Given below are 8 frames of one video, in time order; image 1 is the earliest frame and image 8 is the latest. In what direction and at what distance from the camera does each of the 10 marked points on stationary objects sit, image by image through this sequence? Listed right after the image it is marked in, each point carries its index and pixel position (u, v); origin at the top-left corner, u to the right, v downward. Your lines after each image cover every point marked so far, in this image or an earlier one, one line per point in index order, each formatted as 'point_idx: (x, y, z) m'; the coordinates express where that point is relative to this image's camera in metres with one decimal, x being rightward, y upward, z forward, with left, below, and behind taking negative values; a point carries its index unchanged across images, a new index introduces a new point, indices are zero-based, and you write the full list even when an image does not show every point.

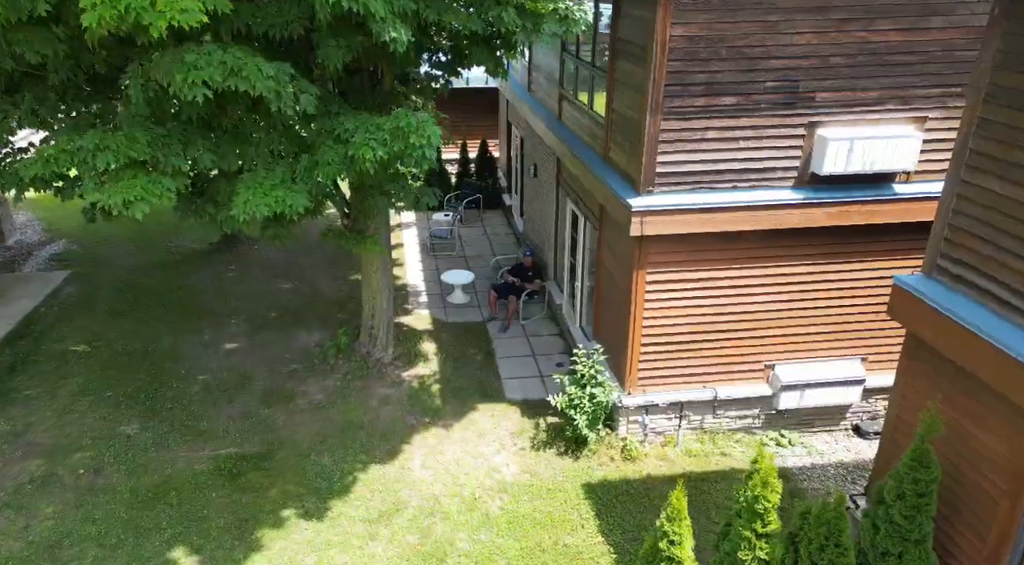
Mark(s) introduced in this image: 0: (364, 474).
0: (-1.6, -2.1, +9.1) m
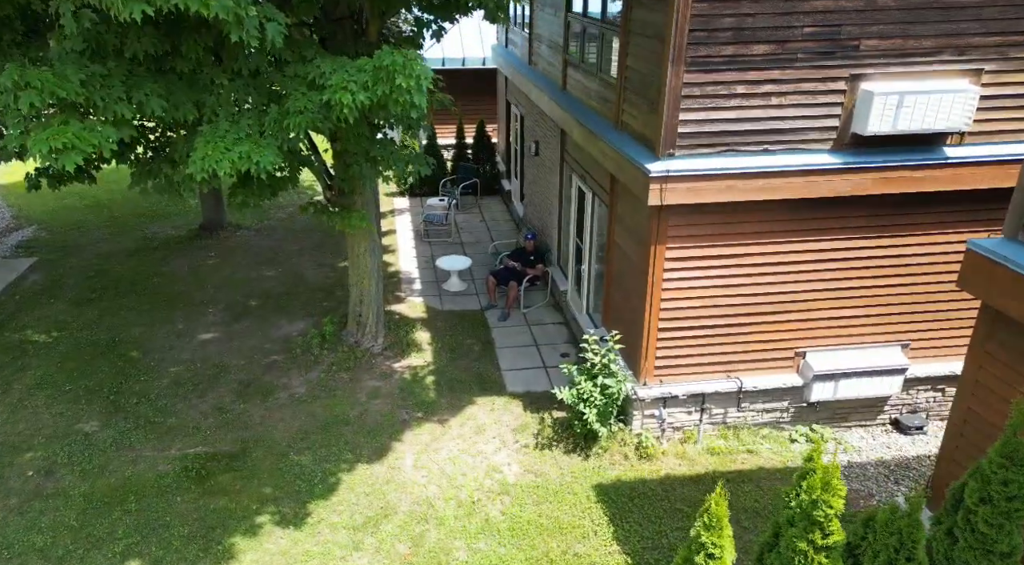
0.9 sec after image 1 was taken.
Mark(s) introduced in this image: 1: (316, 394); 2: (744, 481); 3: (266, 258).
0: (-1.6, -1.9, +8.1) m
1: (-2.2, -1.3, +9.5) m
2: (+2.2, -1.9, +7.8) m
3: (-4.2, +0.3, +14.4) m
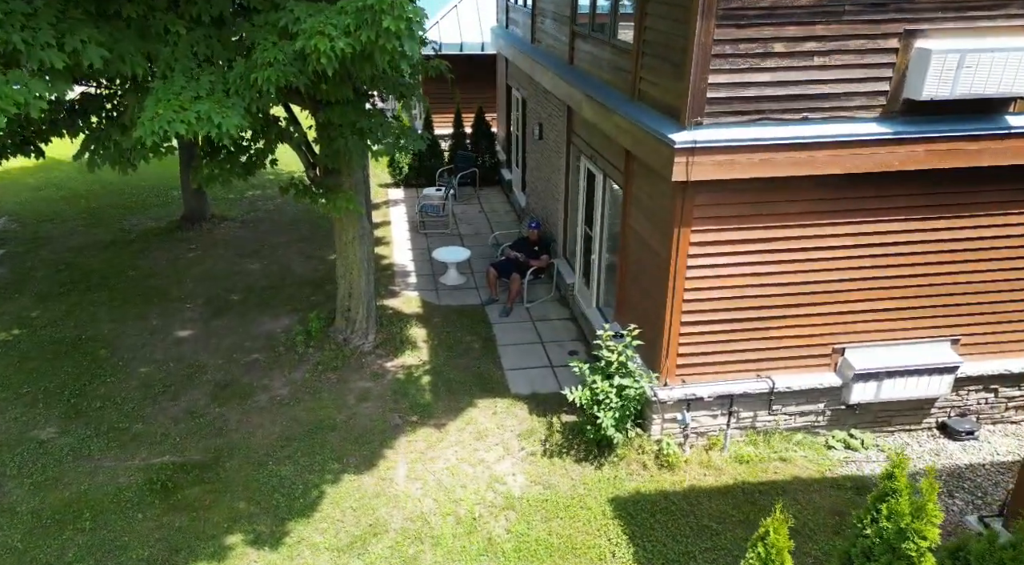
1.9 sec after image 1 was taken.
0: (-1.5, -1.8, +7.2) m
1: (-2.2, -1.2, +8.6) m
2: (+2.2, -1.7, +6.9) m
3: (-4.2, +0.4, +13.5) m
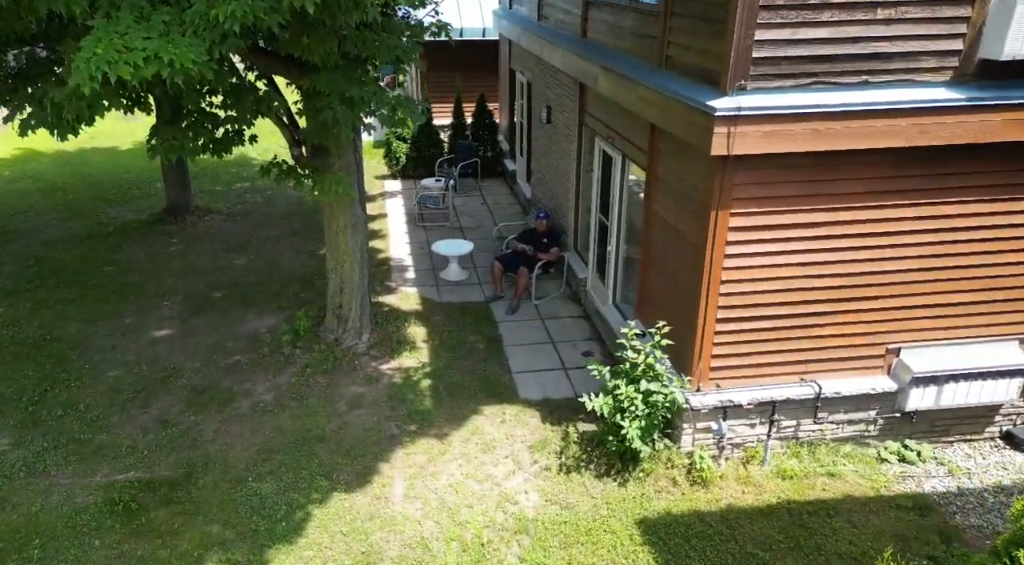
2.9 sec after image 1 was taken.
0: (-1.4, -1.7, +6.3) m
1: (-2.1, -1.1, +7.8) m
2: (+2.3, -1.7, +6.0) m
3: (-4.1, +0.5, +12.6) m
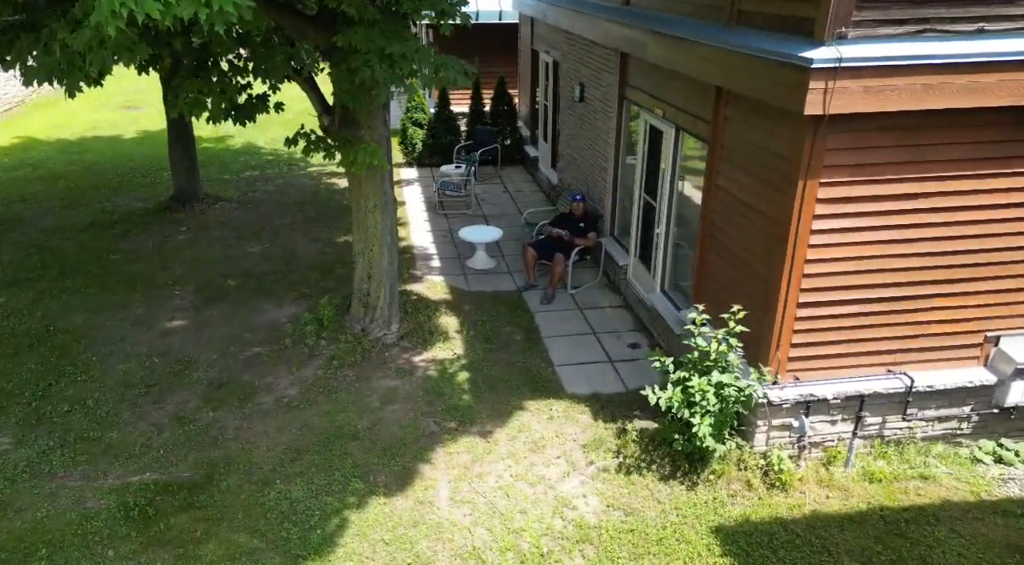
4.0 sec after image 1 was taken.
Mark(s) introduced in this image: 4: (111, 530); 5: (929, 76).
0: (-1.0, -1.6, +5.7) m
1: (-1.7, -1.0, +7.1) m
2: (+2.7, -1.5, +5.4) m
3: (-3.7, +0.6, +11.9) m
4: (-2.7, -1.6, +5.5) m
5: (+2.4, +1.2, +4.8) m
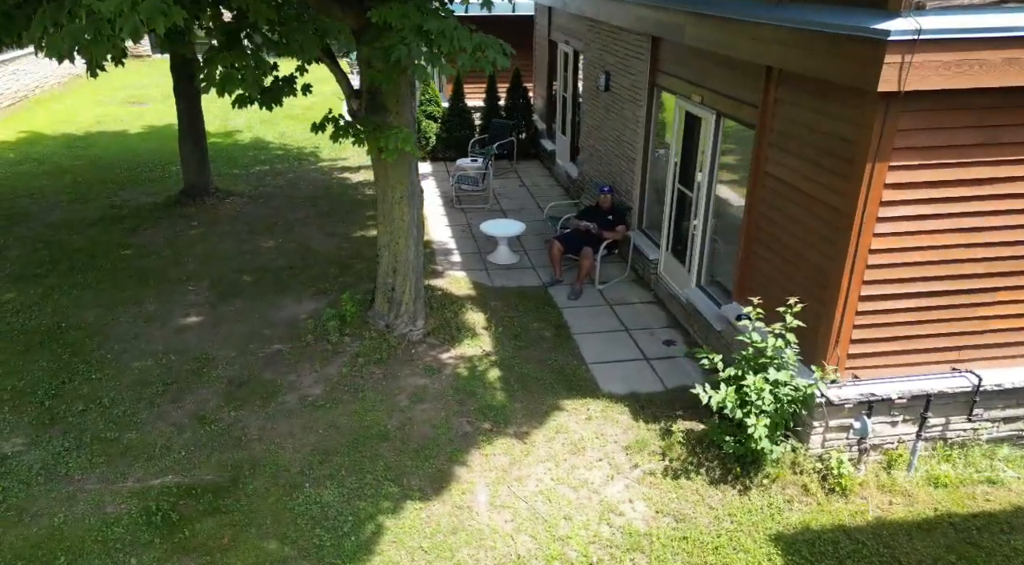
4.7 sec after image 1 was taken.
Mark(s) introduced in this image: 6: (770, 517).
0: (-0.8, -1.5, +5.4) m
1: (-1.4, -0.9, +6.8) m
2: (+3.0, -1.5, +5.1) m
3: (-3.4, +0.7, +11.6) m
4: (-2.4, -1.6, +5.2) m
5: (+2.7, +1.2, +4.5) m
6: (+1.6, -1.5, +5.3) m
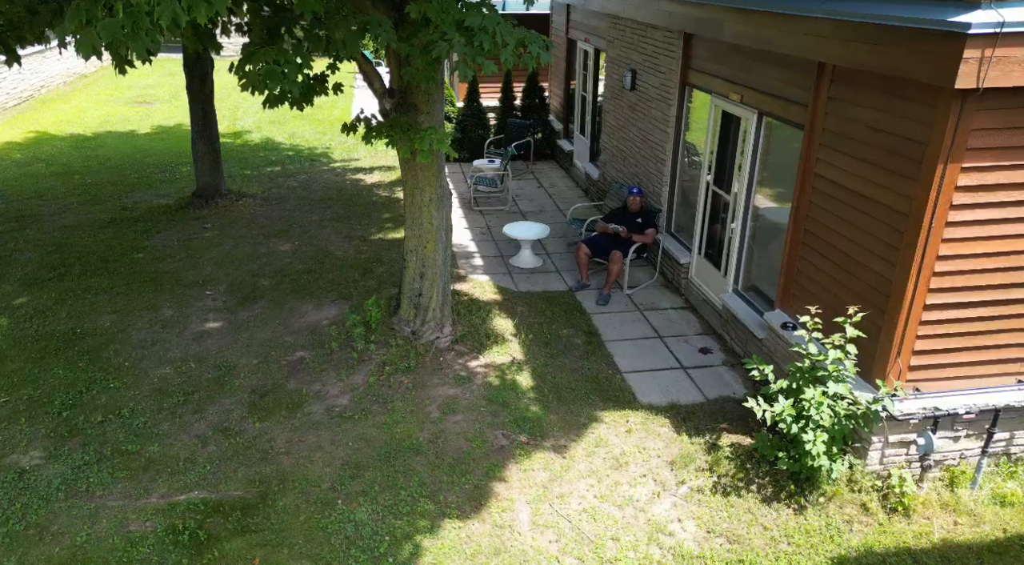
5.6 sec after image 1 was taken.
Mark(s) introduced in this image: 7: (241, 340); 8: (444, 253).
0: (-0.5, -1.6, +5.1) m
1: (-1.2, -1.0, +6.5) m
2: (+3.3, -1.6, +4.8) m
3: (-3.1, +0.6, +11.4) m
4: (-2.1, -1.6, +4.9) m
5: (+3.0, +1.2, +4.2) m
6: (+1.9, -1.5, +5.0) m
7: (-2.6, -0.5, +7.9) m
8: (-0.6, +0.3, +7.5) m
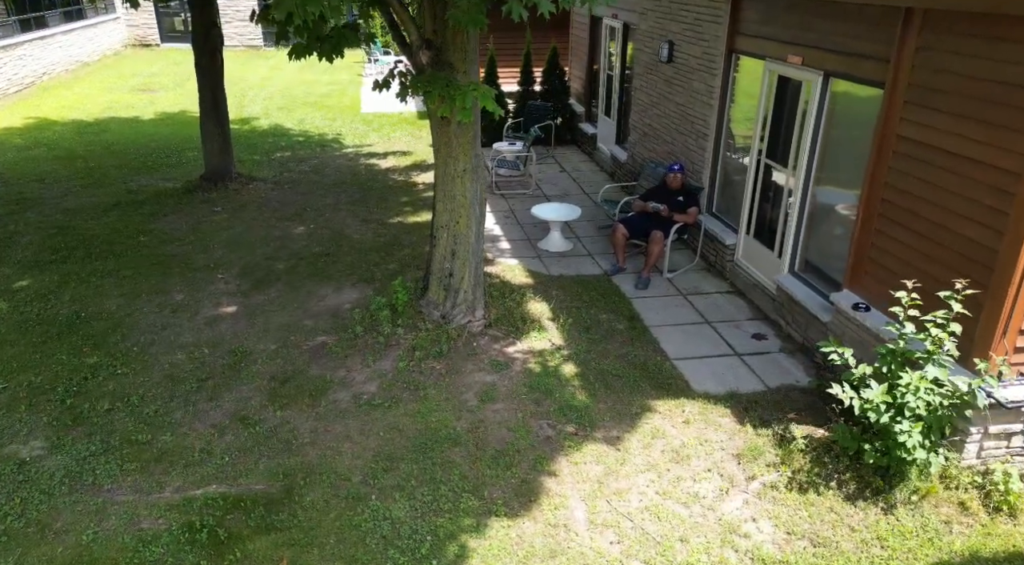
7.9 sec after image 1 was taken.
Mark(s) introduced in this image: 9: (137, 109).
0: (-0.2, -1.4, +4.6) m
1: (-0.8, -0.8, +6.0) m
2: (+3.6, -1.4, +4.2) m
3: (-2.8, +0.8, +10.8) m
4: (-1.8, -1.5, +4.4) m
5: (+3.3, +1.3, +3.7) m
6: (+2.2, -1.4, +4.5) m
7: (-2.2, -0.4, +7.3) m
8: (-0.3, +0.4, +6.9) m
9: (-8.7, +4.1, +19.5) m
